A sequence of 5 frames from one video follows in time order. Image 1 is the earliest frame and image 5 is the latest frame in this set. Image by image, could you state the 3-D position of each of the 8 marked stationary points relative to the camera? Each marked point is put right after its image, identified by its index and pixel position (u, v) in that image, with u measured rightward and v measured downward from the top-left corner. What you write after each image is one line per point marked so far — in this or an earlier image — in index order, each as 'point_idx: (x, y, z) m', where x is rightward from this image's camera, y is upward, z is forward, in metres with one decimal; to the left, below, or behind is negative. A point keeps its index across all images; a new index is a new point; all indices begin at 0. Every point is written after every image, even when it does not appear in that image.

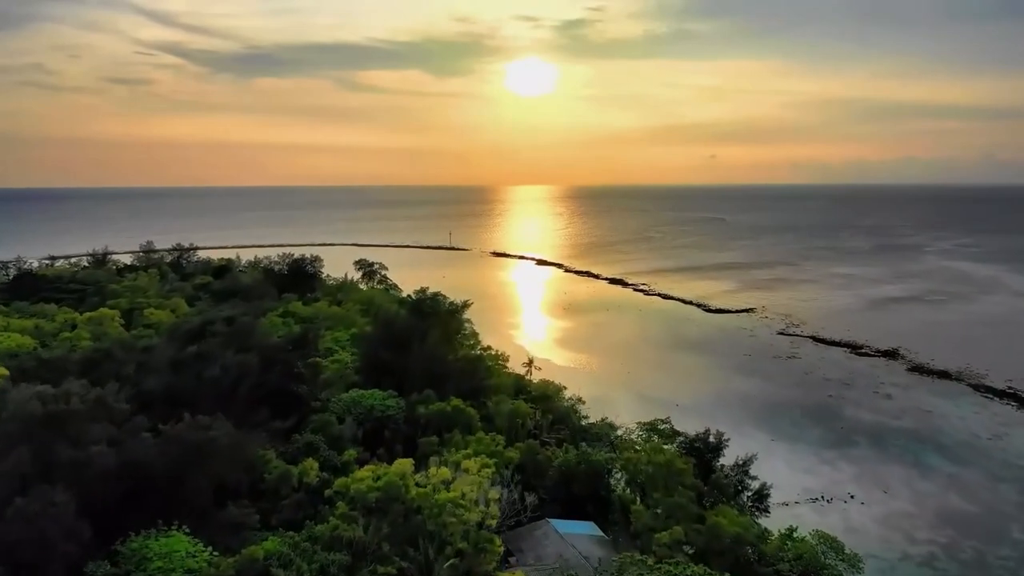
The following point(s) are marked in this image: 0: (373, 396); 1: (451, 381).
0: (-3.7, -2.9, +16.8) m
1: (-1.8, -2.8, +18.8) m
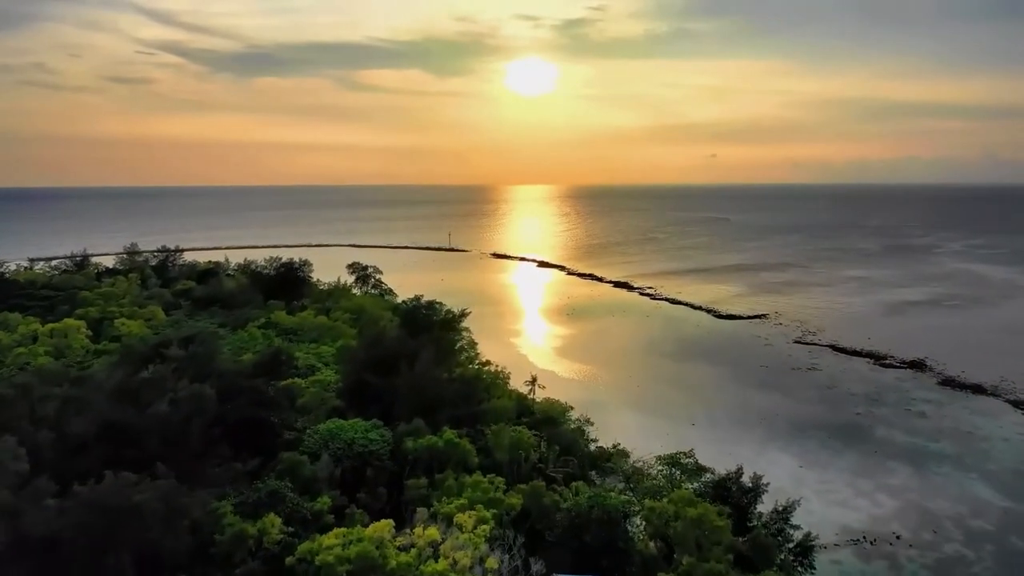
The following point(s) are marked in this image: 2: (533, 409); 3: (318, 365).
0: (-3.6, -3.2, +14.6) m
1: (-1.8, -3.2, +16.6) m
2: (+0.7, -3.7, +20.0) m
3: (-6.2, -2.4, +20.4) m
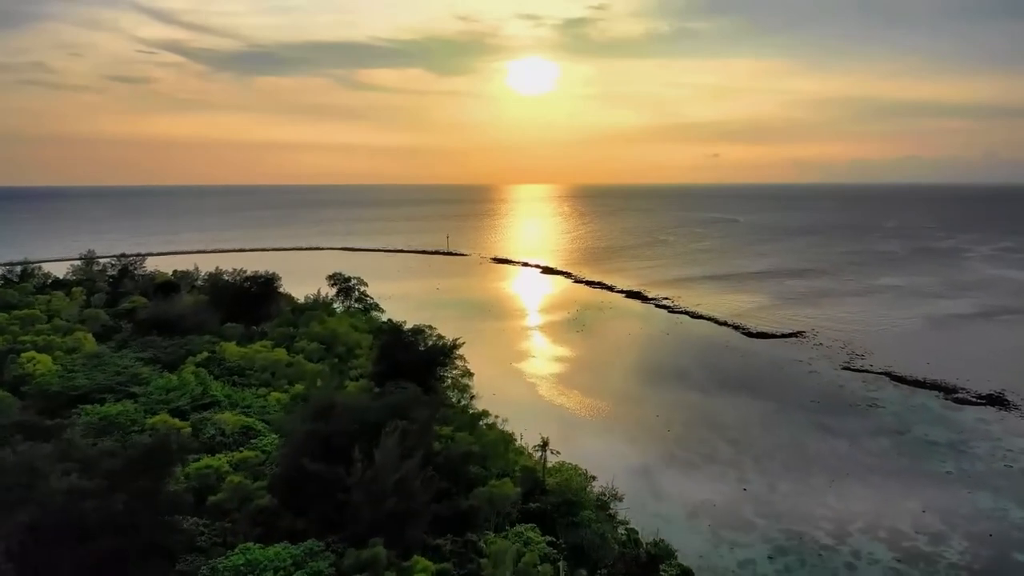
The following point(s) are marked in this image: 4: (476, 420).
0: (-3.5, -4.1, +9.6) m
1: (-1.7, -4.0, +11.6) m
2: (+0.8, -4.6, +14.9) m
3: (-6.1, -3.3, +15.3) m
4: (-1.0, -3.5, +17.9) m
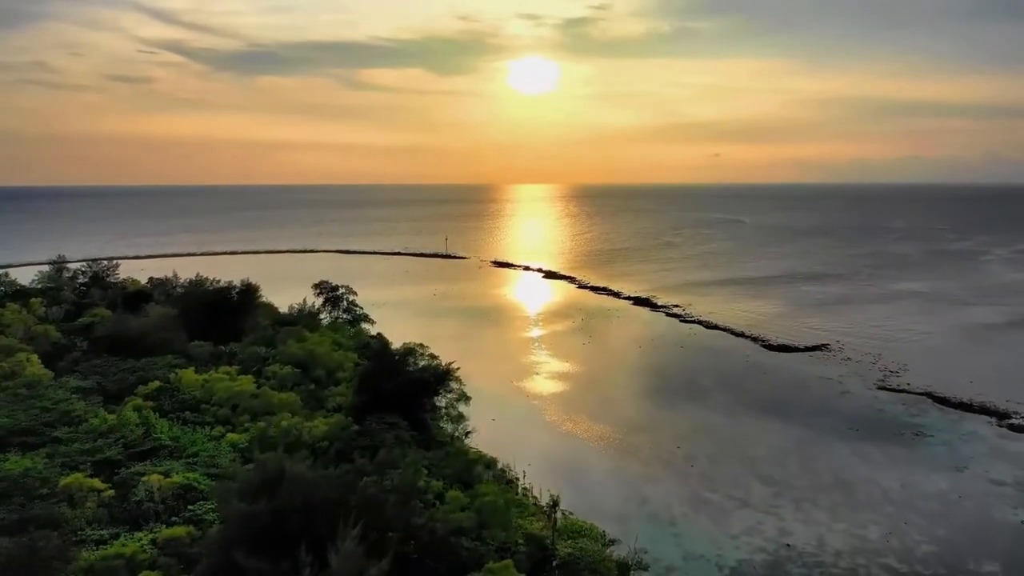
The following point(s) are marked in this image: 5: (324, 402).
0: (-3.5, -4.6, +6.7) m
1: (-1.6, -4.5, +8.7) m
2: (+0.8, -5.1, +12.0) m
3: (-6.0, -3.8, +12.4) m
4: (-0.9, -4.0, +15.0) m
5: (-5.5, -3.3, +18.8) m
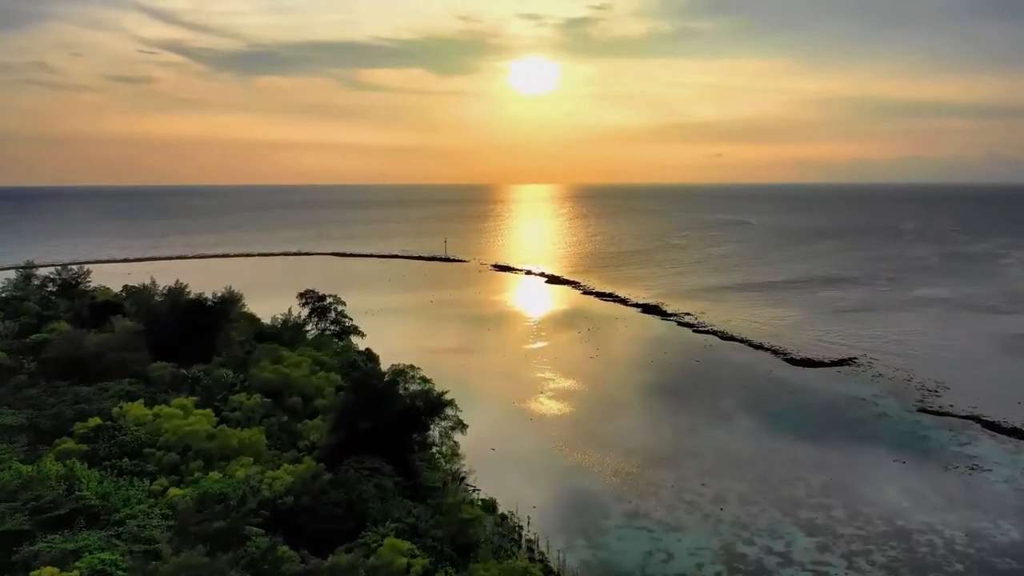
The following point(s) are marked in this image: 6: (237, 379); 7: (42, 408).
0: (-3.4, -5.1, +4.0) m
1: (-1.6, -5.0, +6.0) m
2: (+0.9, -5.6, +9.3) m
3: (-6.0, -4.2, +9.7) m
4: (-0.8, -4.5, +12.3) m
5: (-5.5, -3.8, +16.1) m
6: (-8.4, -2.7, +19.5) m
7: (-12.0, -3.0, +16.5) m
